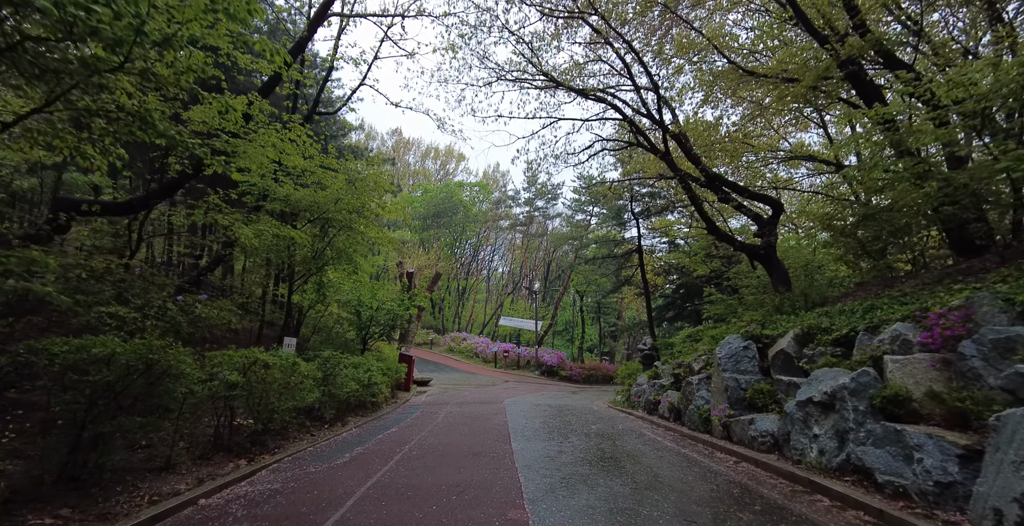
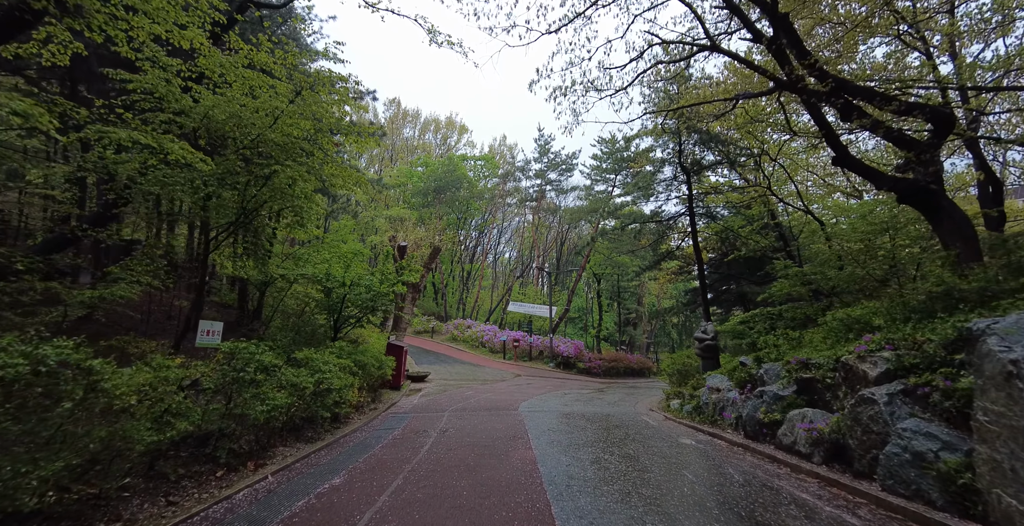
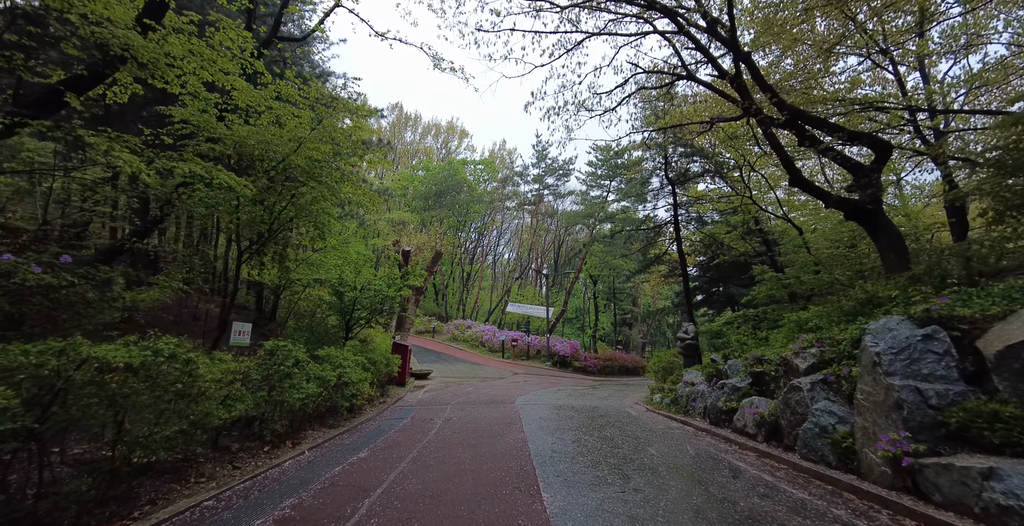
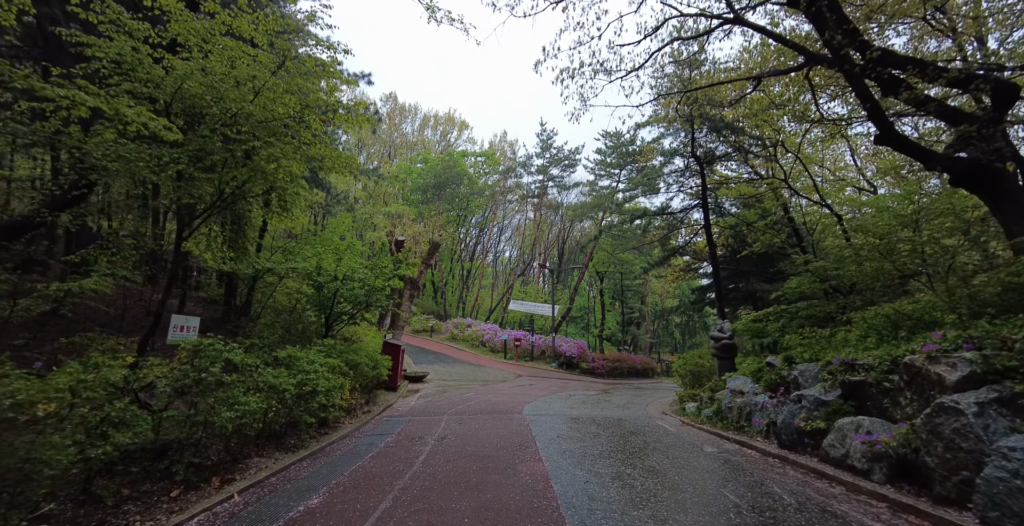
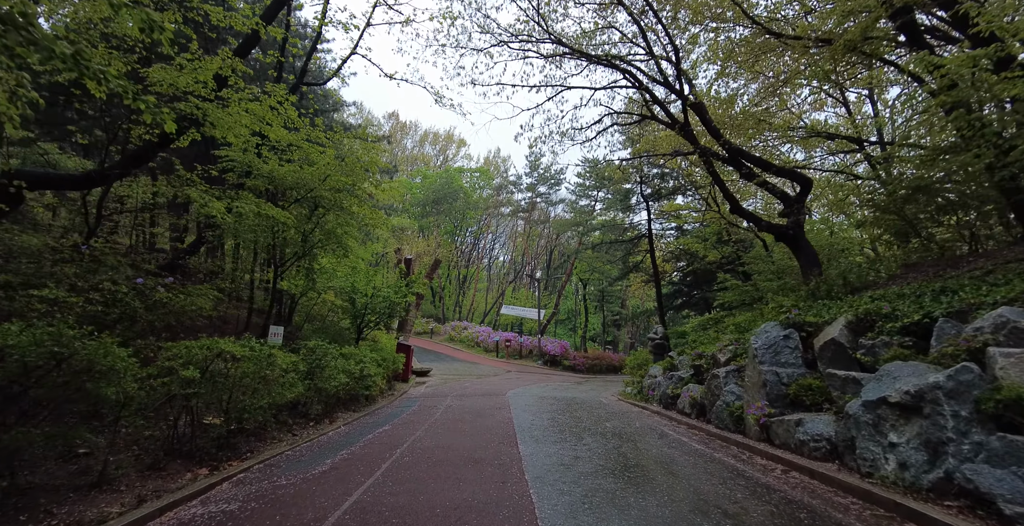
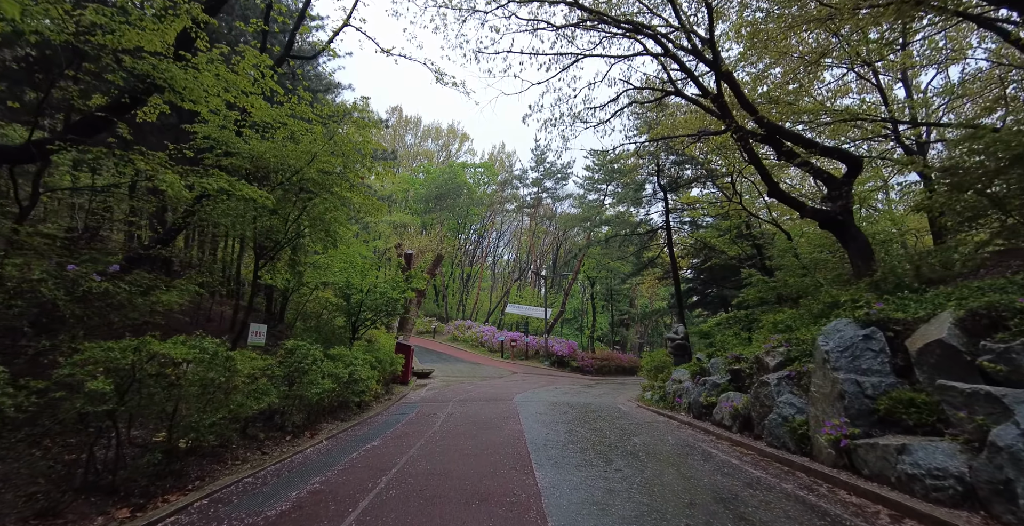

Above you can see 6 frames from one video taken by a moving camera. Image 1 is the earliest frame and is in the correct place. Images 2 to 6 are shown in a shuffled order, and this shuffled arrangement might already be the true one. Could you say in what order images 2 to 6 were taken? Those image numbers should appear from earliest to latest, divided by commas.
5, 6, 3, 2, 4
